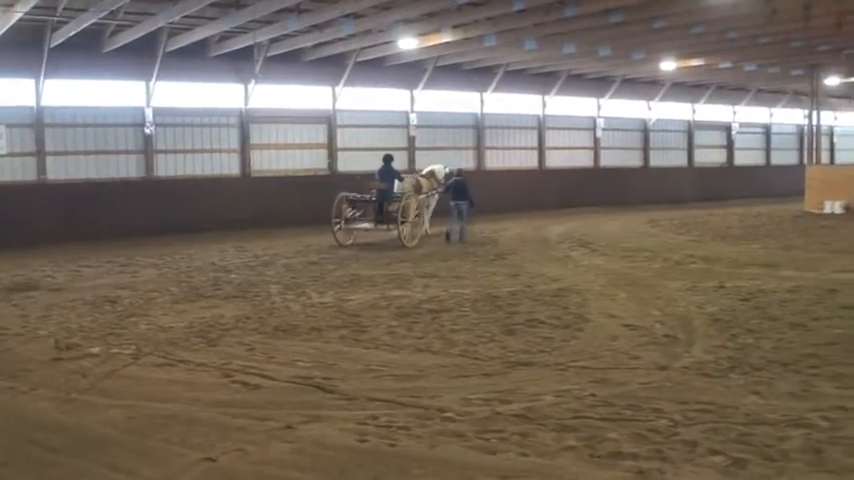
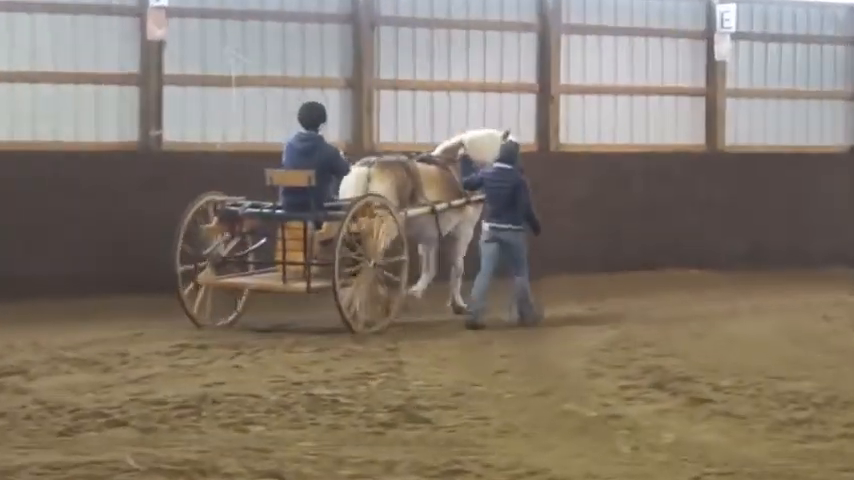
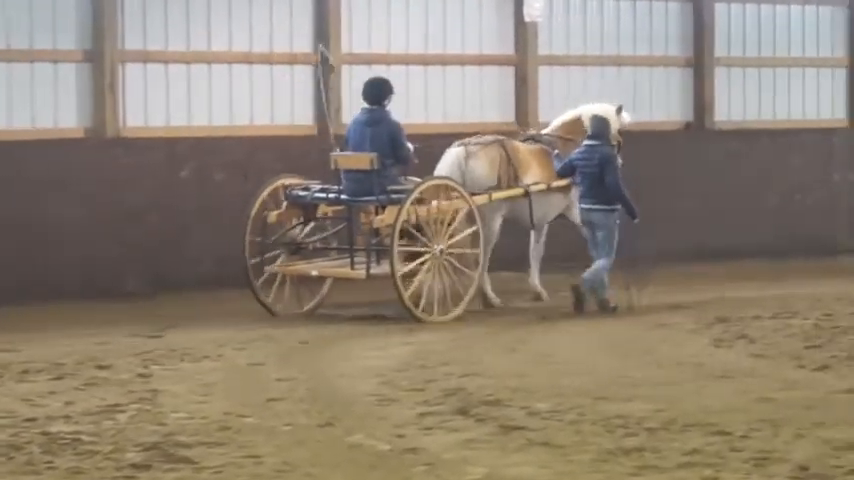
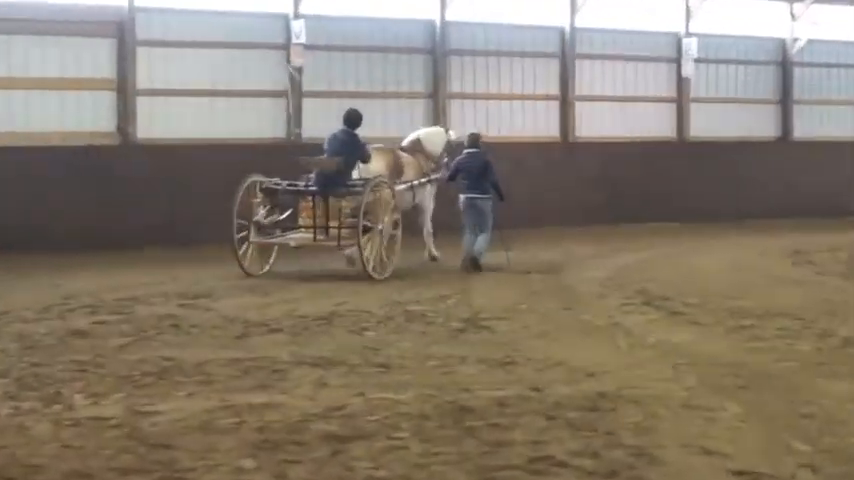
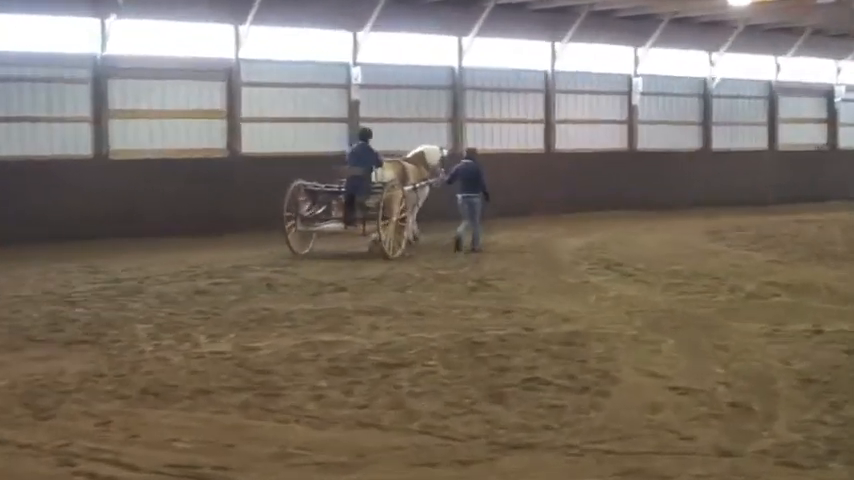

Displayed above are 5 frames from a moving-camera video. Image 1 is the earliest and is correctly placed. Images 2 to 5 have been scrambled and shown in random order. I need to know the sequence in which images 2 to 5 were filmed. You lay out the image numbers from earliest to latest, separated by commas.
5, 4, 2, 3
